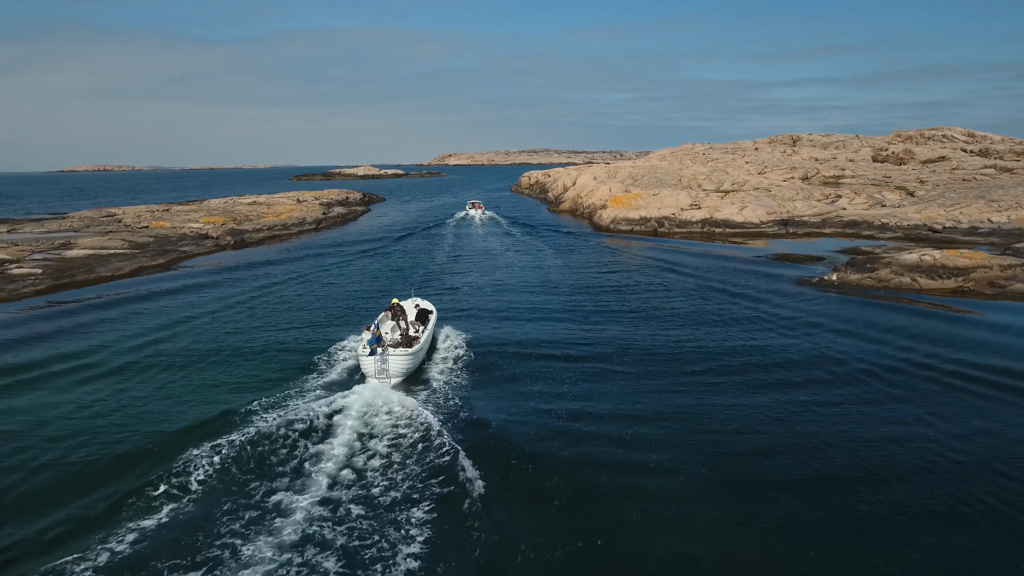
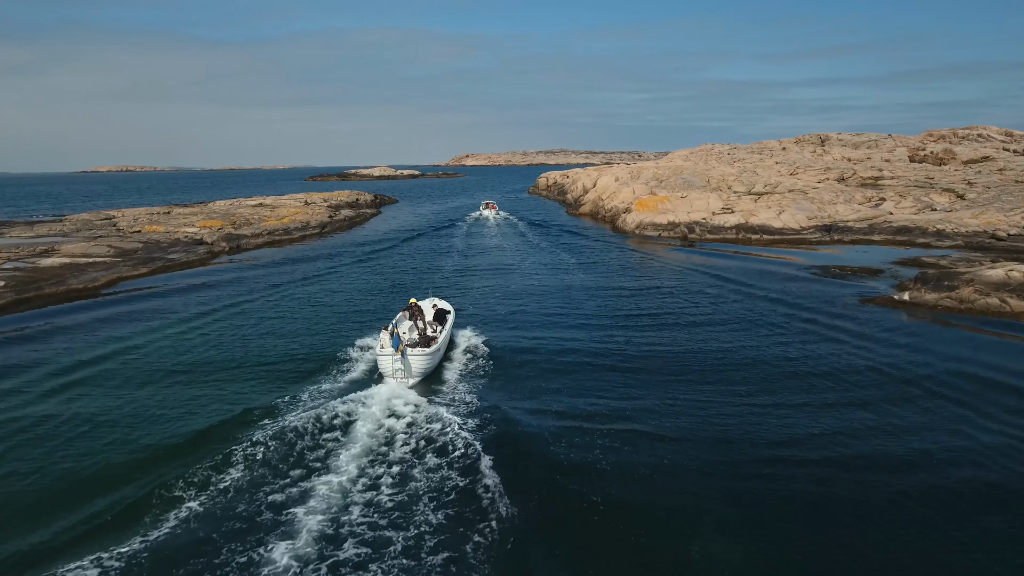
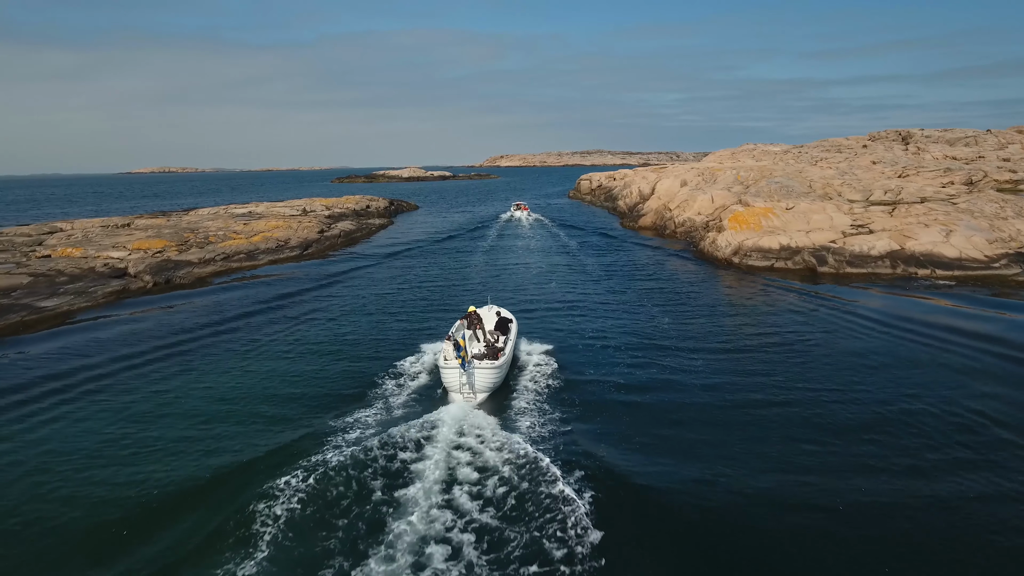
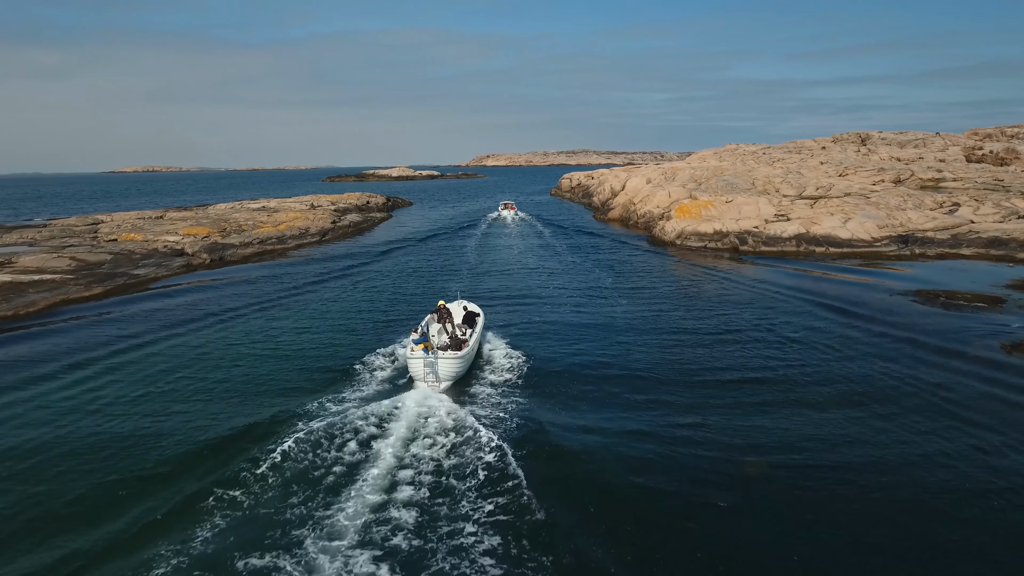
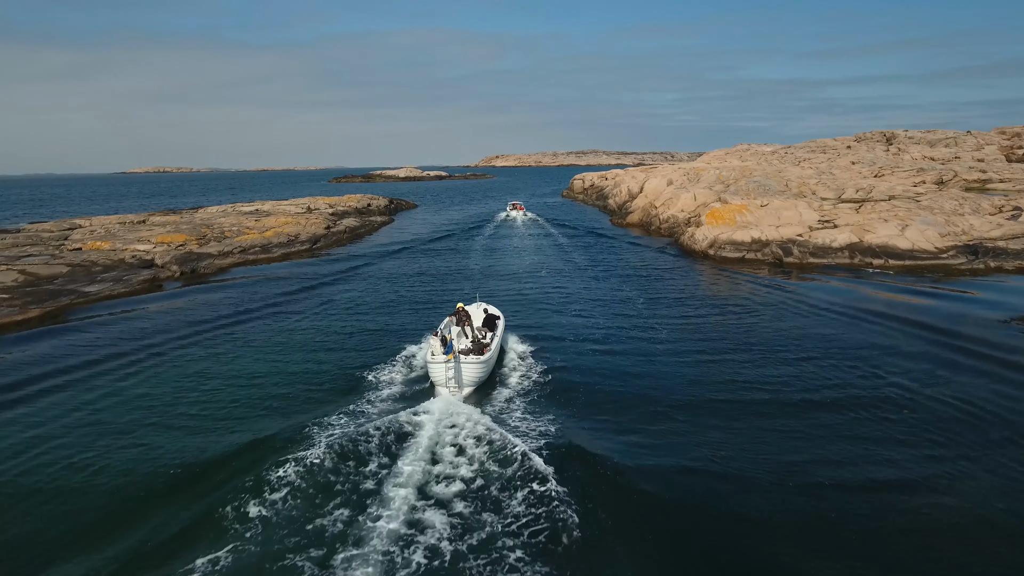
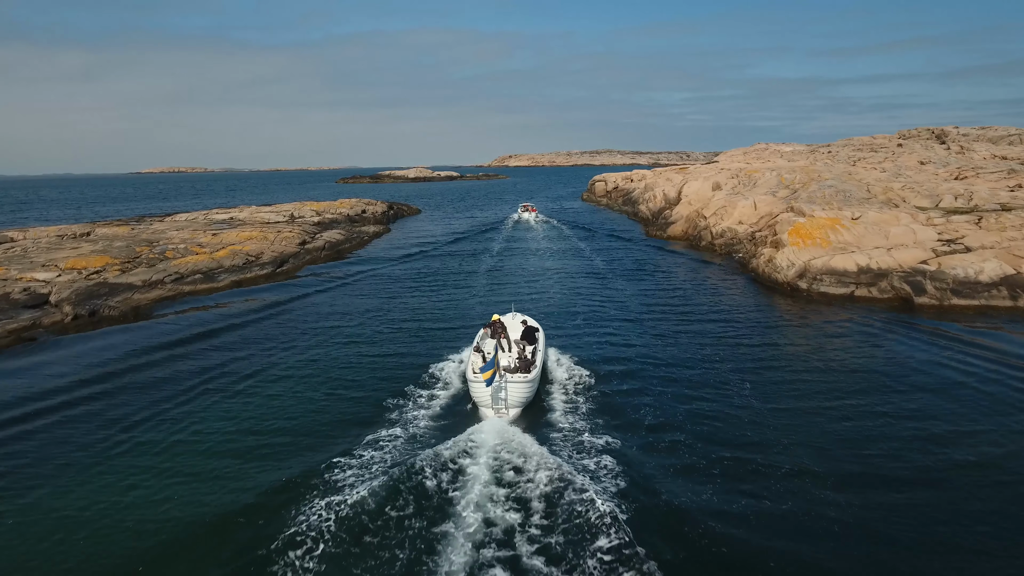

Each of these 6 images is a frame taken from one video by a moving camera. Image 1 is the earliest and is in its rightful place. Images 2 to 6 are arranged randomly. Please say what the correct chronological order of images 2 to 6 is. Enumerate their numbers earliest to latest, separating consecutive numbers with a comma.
2, 4, 5, 3, 6
